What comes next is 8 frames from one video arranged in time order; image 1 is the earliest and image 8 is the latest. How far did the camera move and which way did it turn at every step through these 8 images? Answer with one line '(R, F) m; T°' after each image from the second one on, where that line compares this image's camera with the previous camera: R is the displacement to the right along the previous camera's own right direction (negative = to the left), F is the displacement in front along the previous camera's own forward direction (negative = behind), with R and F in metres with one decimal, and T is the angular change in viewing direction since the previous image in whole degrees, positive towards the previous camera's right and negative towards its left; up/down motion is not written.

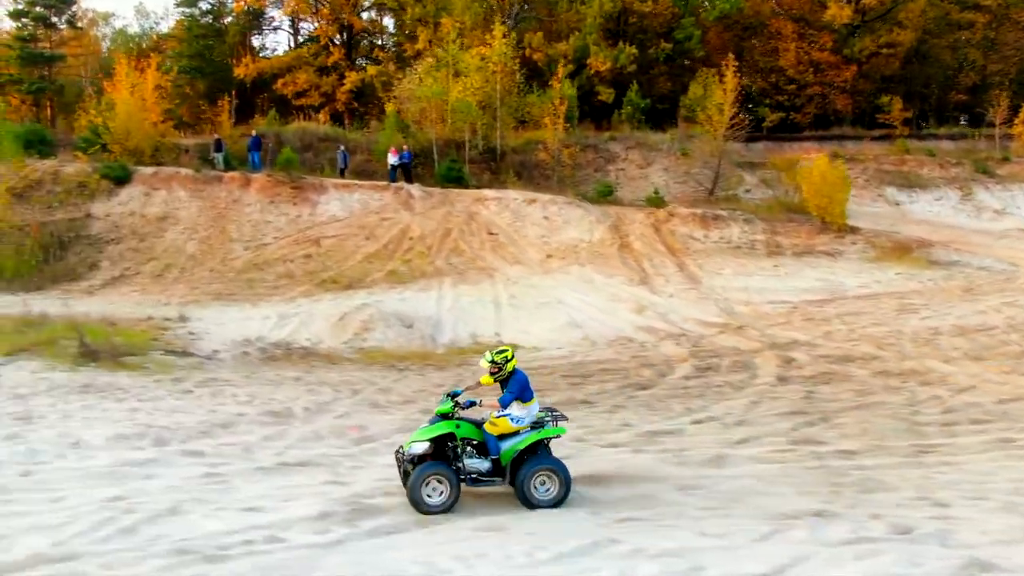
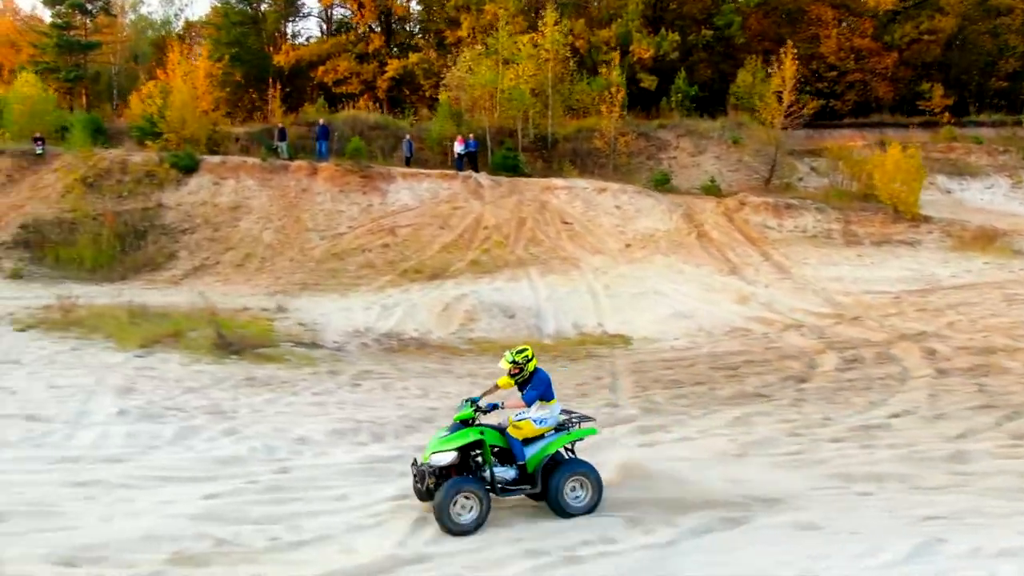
(-1.7, 0.0) m; 0°
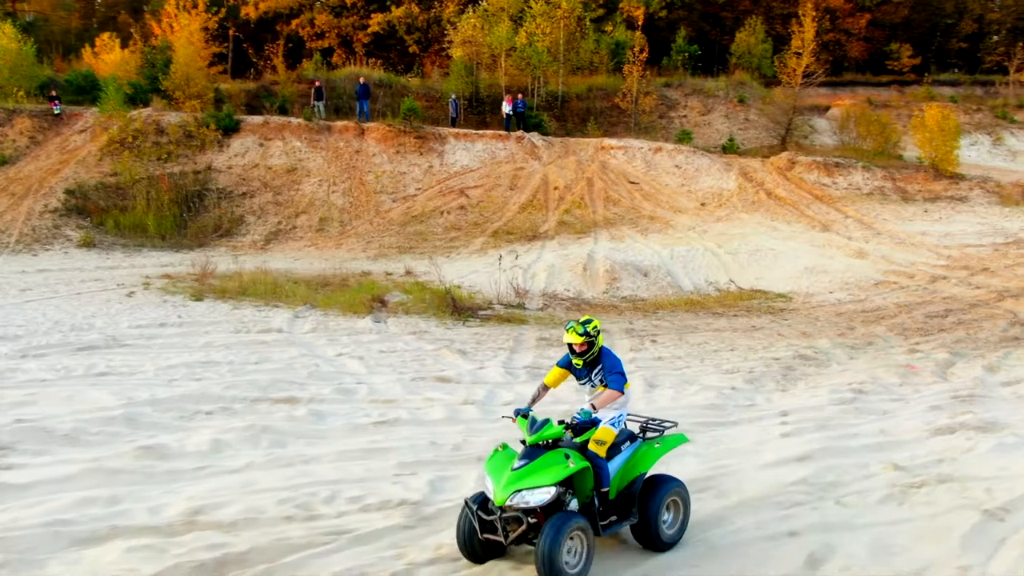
(-4.3, -0.5) m; +6°
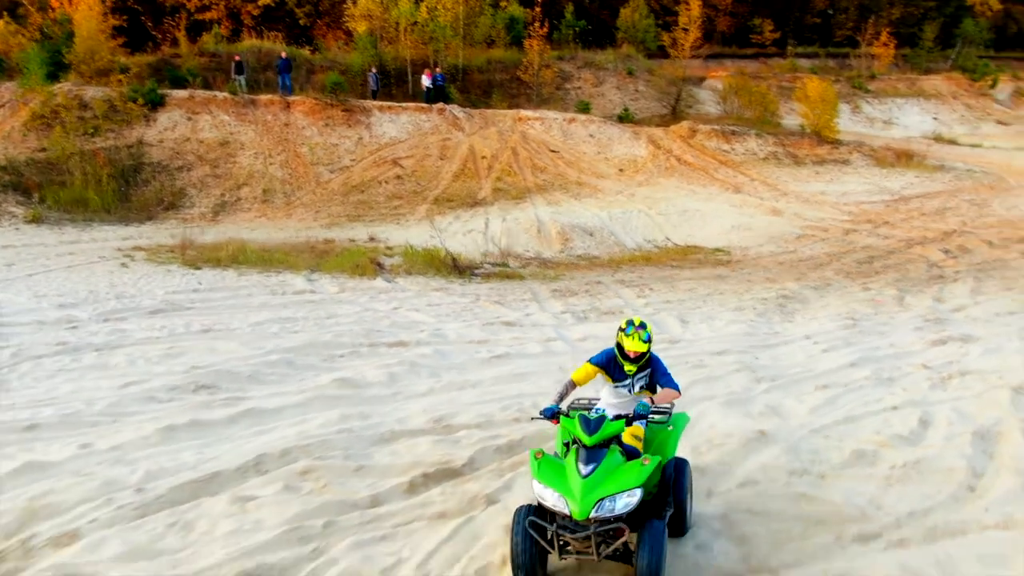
(-2.0, -1.3) m; +8°
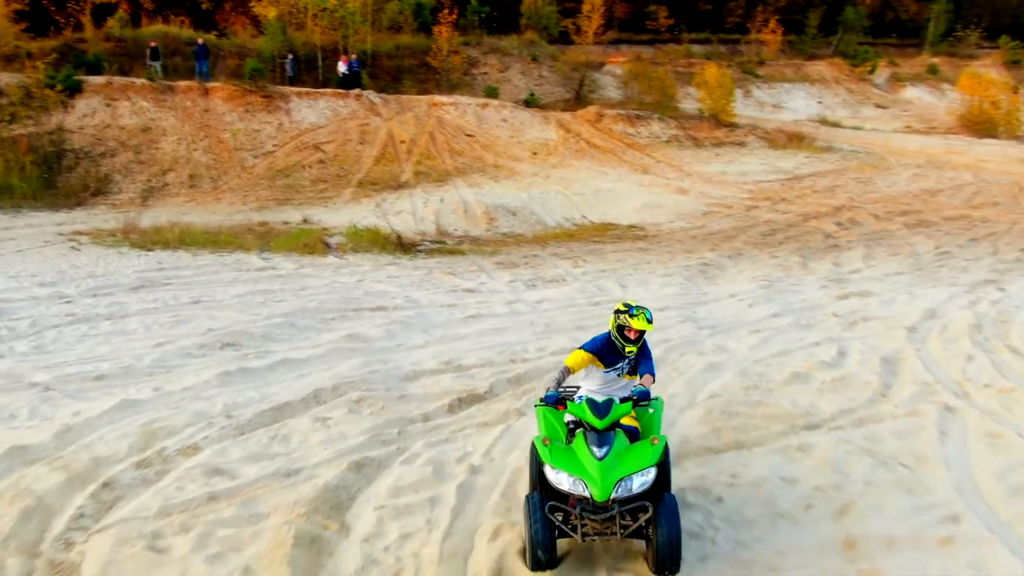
(-0.8, -1.2) m; +6°
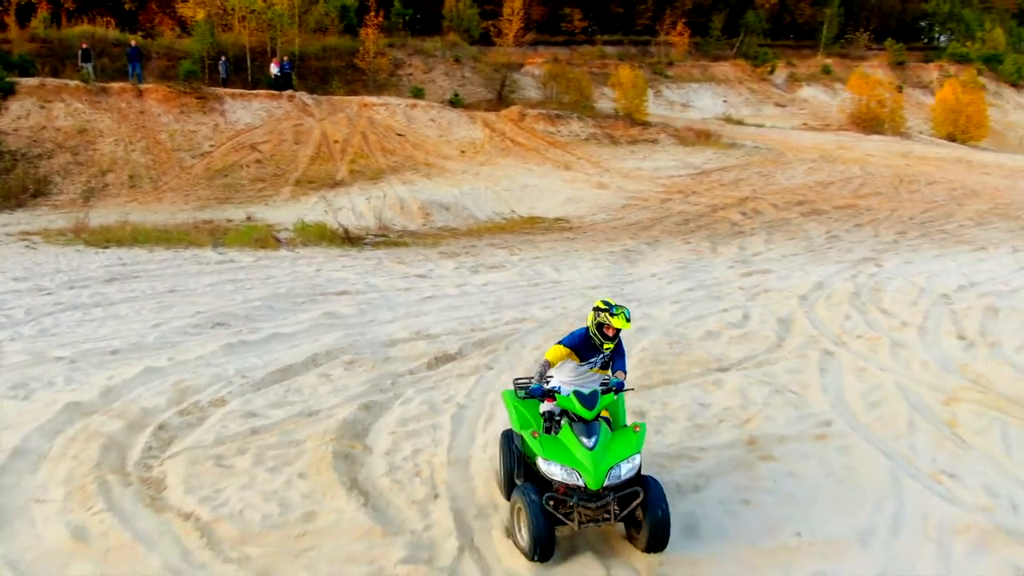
(-0.4, -1.3) m; +5°
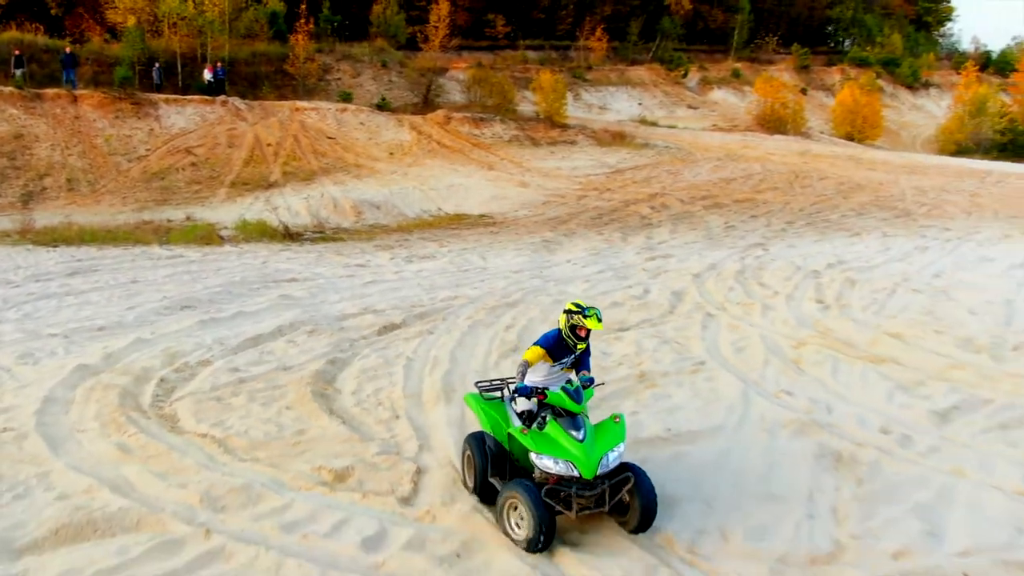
(-0.1, -1.5) m; +4°
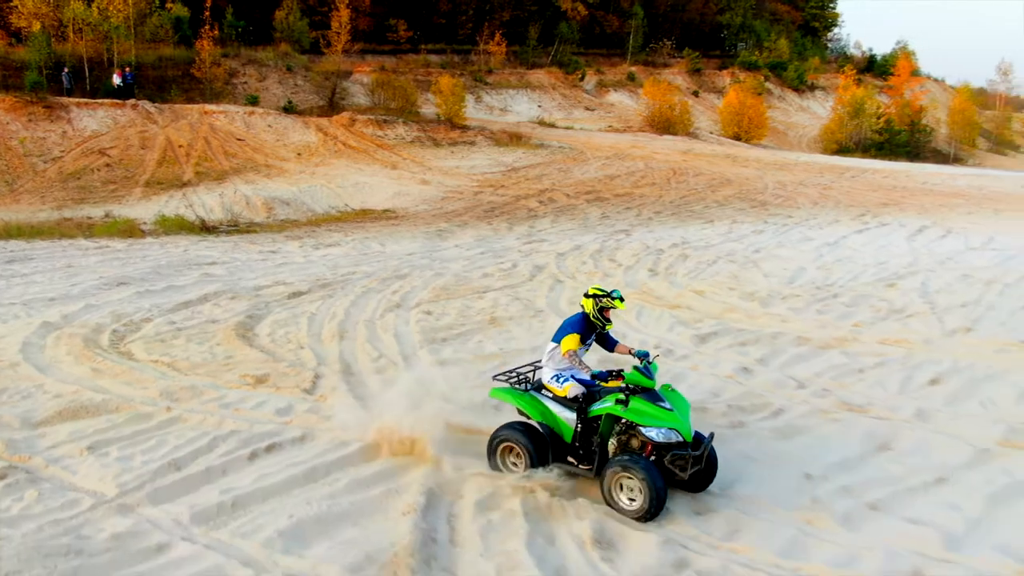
(+0.3, -2.2) m; +5°
